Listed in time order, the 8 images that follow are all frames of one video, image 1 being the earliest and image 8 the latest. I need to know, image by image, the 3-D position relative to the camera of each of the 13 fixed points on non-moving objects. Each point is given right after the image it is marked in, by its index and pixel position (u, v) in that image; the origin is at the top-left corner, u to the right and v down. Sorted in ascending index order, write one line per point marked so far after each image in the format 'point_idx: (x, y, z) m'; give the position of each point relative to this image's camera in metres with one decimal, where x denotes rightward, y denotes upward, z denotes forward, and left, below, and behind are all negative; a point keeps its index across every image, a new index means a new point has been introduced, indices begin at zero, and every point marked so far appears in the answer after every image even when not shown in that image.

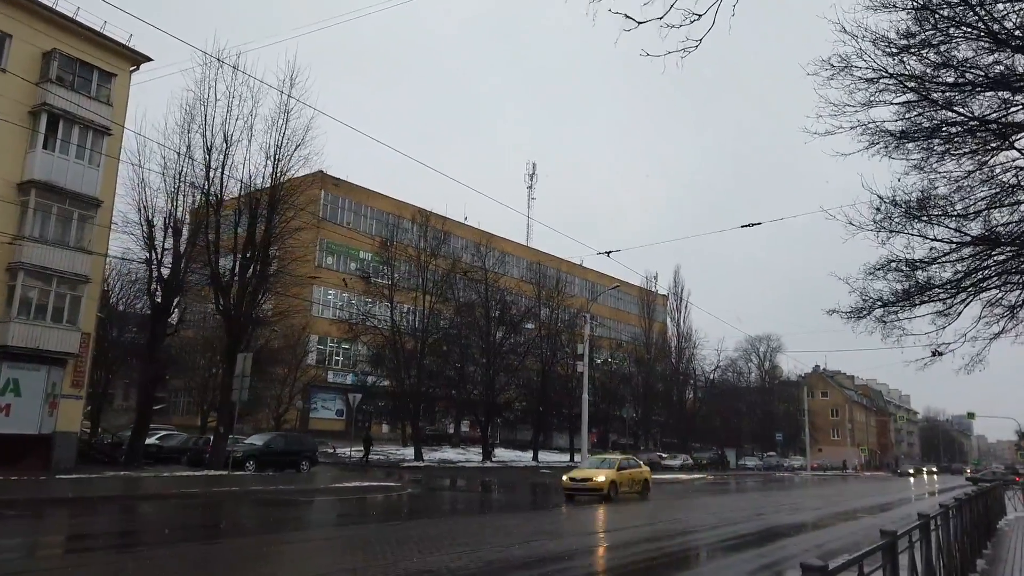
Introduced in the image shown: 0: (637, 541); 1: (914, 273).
0: (+3.6, -6.0, +18.1) m
1: (+6.9, +0.2, +12.5) m
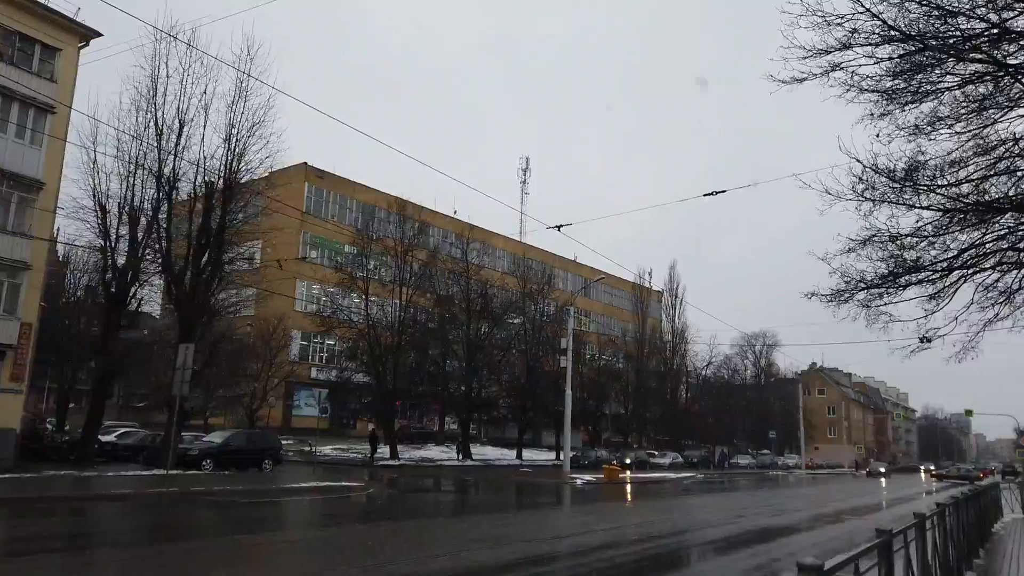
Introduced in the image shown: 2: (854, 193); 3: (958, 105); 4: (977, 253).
0: (+2.7, -5.7, +16.9) m
1: (+6.0, +0.5, +11.3) m
2: (+4.5, +1.3, +9.8) m
3: (+5.7, +2.3, +9.4) m
4: (+7.0, +0.5, +11.2) m
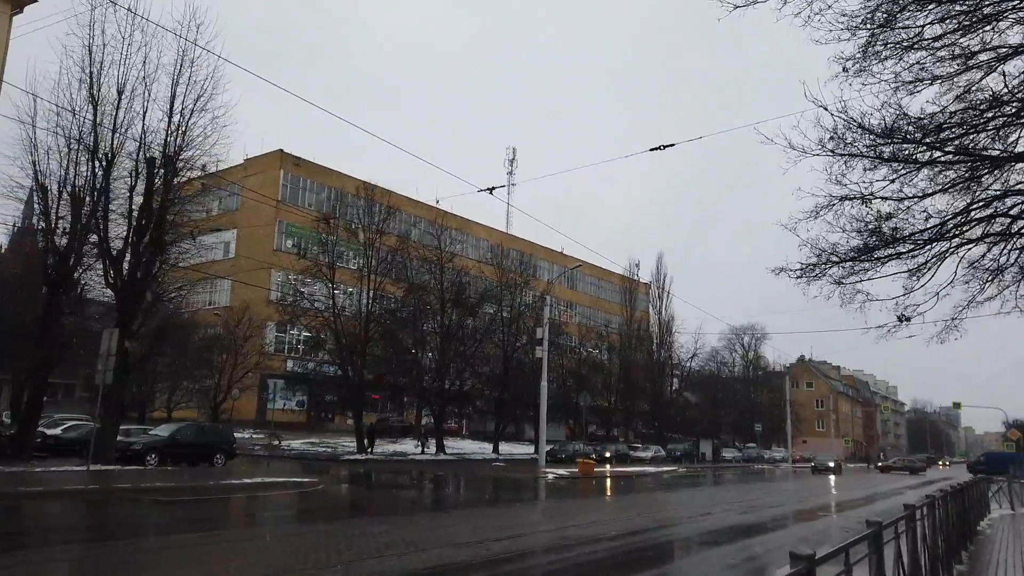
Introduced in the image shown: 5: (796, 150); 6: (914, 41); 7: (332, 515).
0: (+1.7, -5.3, +15.8) m
1: (+5.1, +0.9, +10.2) m
2: (+3.6, +1.6, +8.6) m
3: (+4.8, +2.7, +8.2) m
4: (+6.1, +0.9, +10.0) m
5: (+3.4, +1.6, +8.7) m
6: (+4.4, +2.7, +8.0) m
7: (-4.8, -6.1, +19.9) m
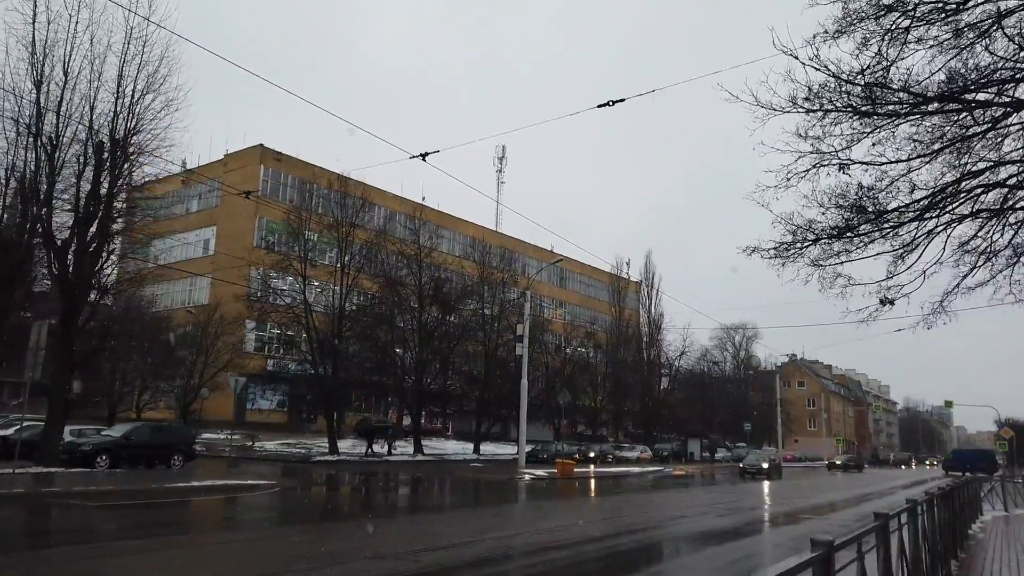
0: (+1.0, -5.1, +14.8) m
1: (+4.4, +1.1, +9.2) m
2: (+2.9, +1.9, +7.6) m
3: (+4.0, +2.9, +7.3) m
4: (+5.4, +1.1, +9.1) m
5: (+2.7, +1.9, +7.7) m
6: (+3.7, +2.9, +7.1) m
7: (-5.6, -5.9, +18.8) m
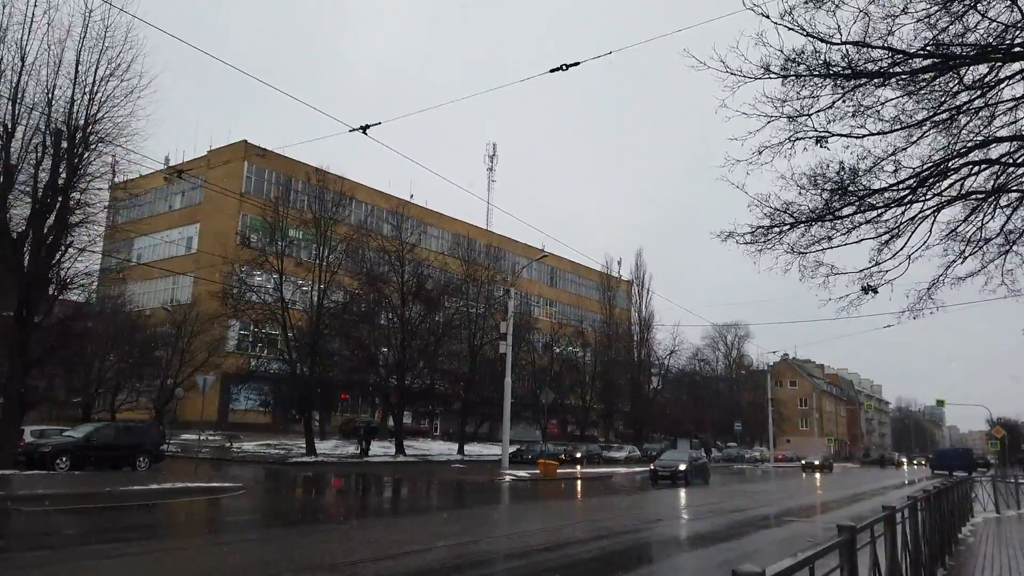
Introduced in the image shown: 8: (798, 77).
0: (+0.4, -4.9, +14.1) m
1: (+3.9, +1.2, +8.6) m
2: (+2.4, +2.0, +7.0) m
3: (+3.5, +3.1, +6.6) m
4: (+4.8, +1.3, +8.4) m
5: (+2.1, +2.0, +7.1) m
6: (+3.2, +3.1, +6.4) m
7: (-6.2, -5.7, +18.1) m
8: (+2.8, +2.1, +7.2) m
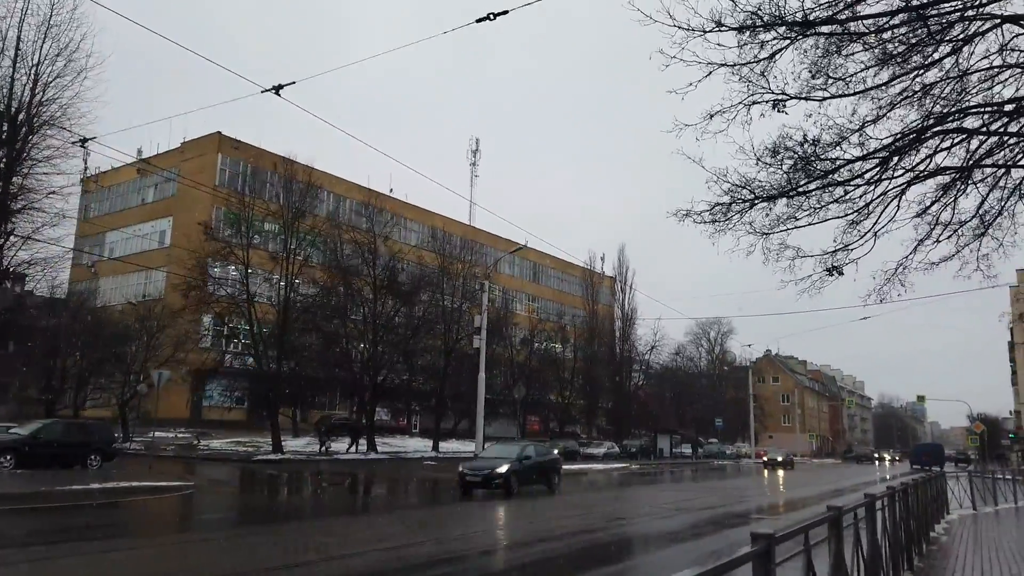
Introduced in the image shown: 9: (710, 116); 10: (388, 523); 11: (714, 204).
0: (-0.4, -4.7, +13.4) m
1: (+3.2, +1.4, +7.9) m
2: (+1.7, +2.2, +6.3) m
3: (+2.9, +3.3, +6.0) m
4: (+4.2, +1.5, +7.8) m
5: (+1.5, +2.2, +6.4) m
6: (+2.5, +3.3, +5.8) m
7: (-7.0, -5.5, +17.3) m
8: (+2.2, +2.3, +6.6) m
9: (+1.9, +1.6, +7.0) m
10: (-3.2, -5.9, +18.3) m
11: (+2.3, +1.0, +8.5) m
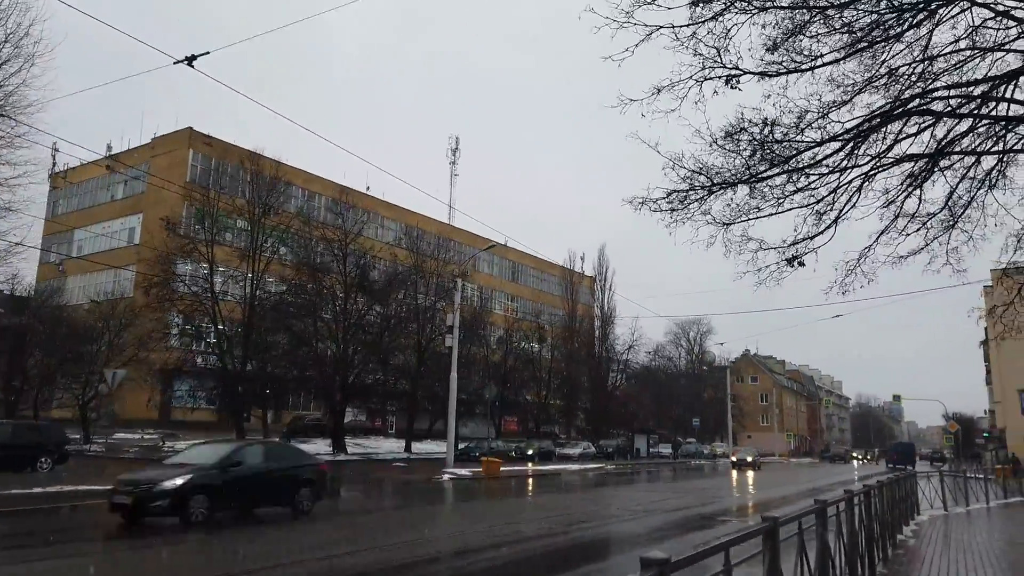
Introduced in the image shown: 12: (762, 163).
0: (-1.1, -4.6, +12.9) m
1: (+2.6, +1.5, +7.5) m
2: (+1.2, +2.3, +5.9) m
3: (+2.4, +3.4, +5.6) m
4: (+3.6, +1.6, +7.4) m
5: (+1.0, +2.3, +6.0) m
6: (+2.0, +3.4, +5.3) m
7: (-7.8, -5.4, +16.6) m
8: (+1.6, +2.4, +6.1) m
9: (+1.3, +1.7, +6.5) m
10: (-4.0, -5.8, +17.8) m
11: (+1.7, +1.0, +8.0) m
12: (+2.5, +1.3, +7.6) m
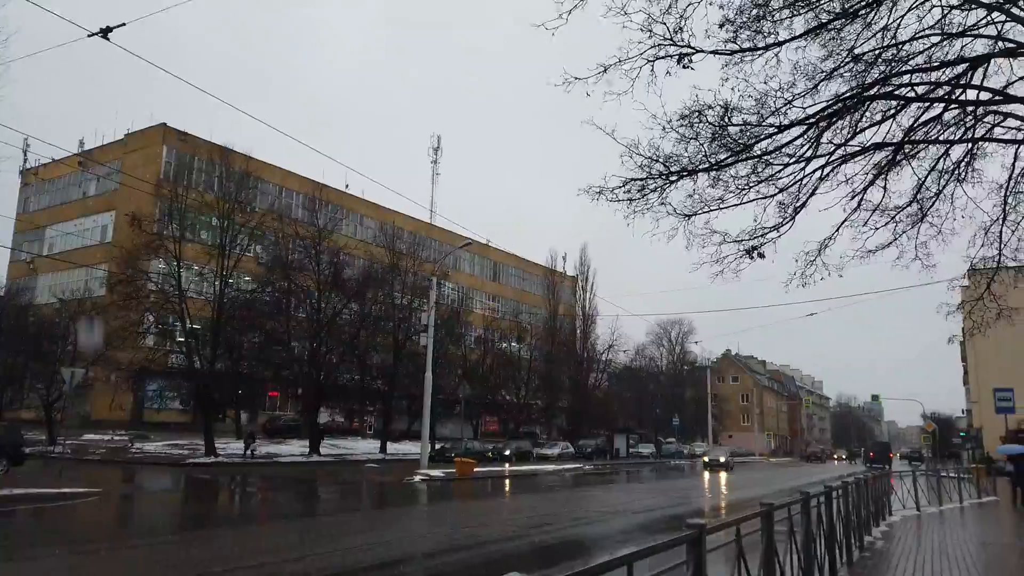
0: (-1.7, -4.5, +12.5) m
1: (+2.1, +1.6, +7.2) m
2: (+0.7, +2.4, +5.5) m
3: (+1.9, +3.4, +5.2) m
4: (+3.1, +1.6, +7.1) m
5: (+0.5, +2.4, +5.6) m
6: (+1.6, +3.4, +5.0) m
7: (-8.5, -5.3, +16.1) m
8: (+1.1, +2.4, +5.8) m
9: (+0.8, +1.8, +6.2) m
10: (-4.7, -5.7, +17.3) m
11: (+1.2, +1.1, +7.7) m
12: (+2.0, +1.4, +7.2) m
